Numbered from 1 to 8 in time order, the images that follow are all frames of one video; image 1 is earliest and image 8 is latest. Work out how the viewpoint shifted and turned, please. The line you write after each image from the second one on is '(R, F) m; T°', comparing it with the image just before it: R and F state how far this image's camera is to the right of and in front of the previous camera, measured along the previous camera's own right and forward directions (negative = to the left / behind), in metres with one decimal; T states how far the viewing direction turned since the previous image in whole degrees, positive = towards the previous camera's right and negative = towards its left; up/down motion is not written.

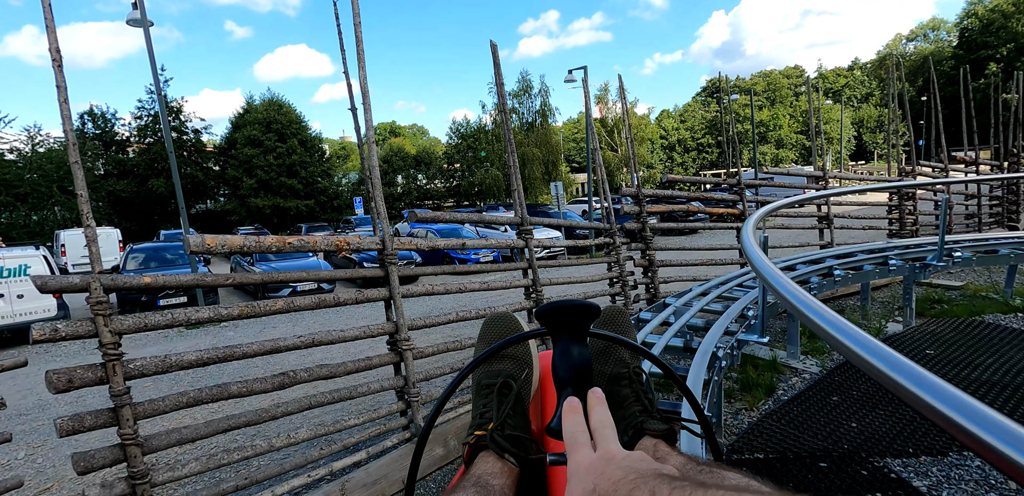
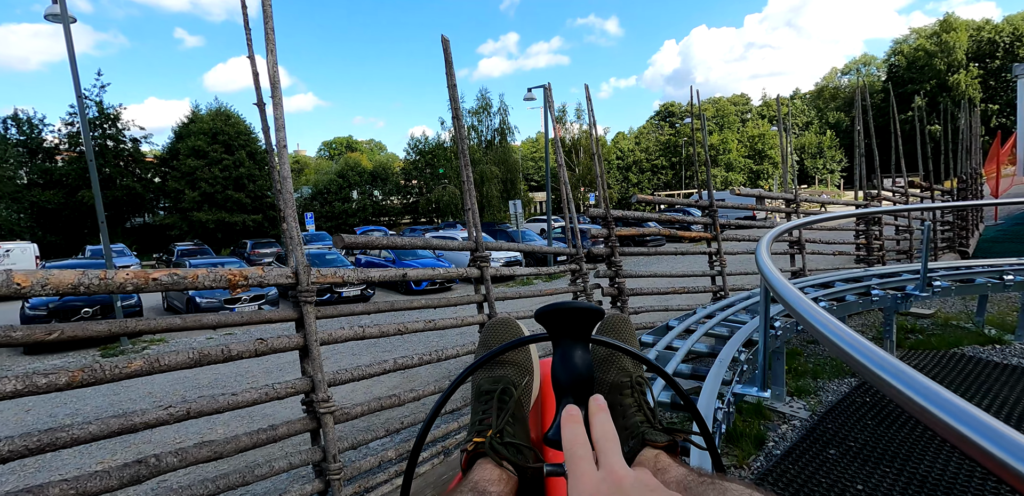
(0.0, +0.4) m; +4°
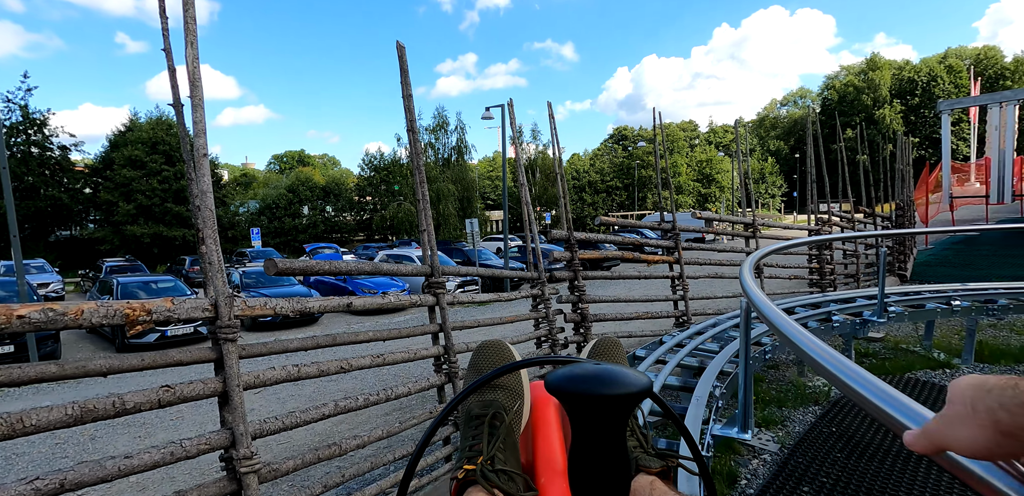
(0.0, +0.2) m; +5°
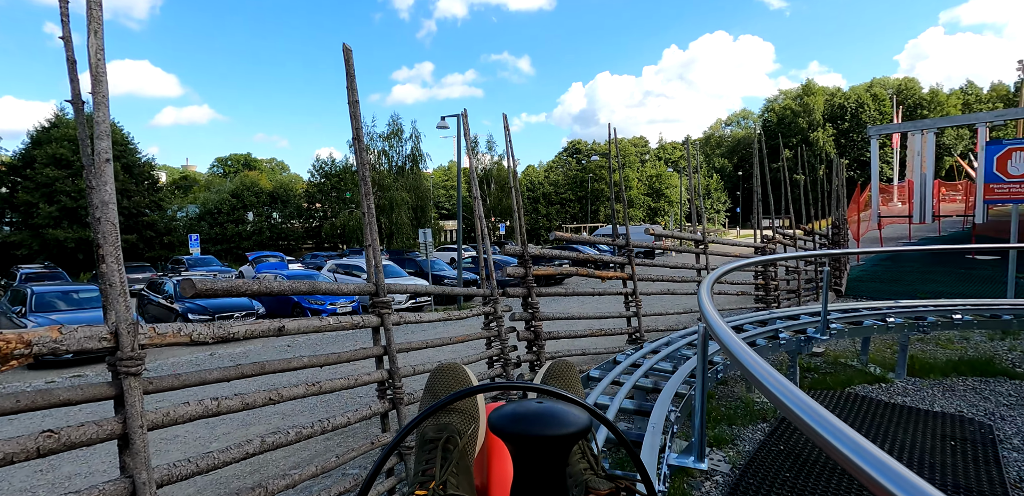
(0.0, +0.1) m; +5°
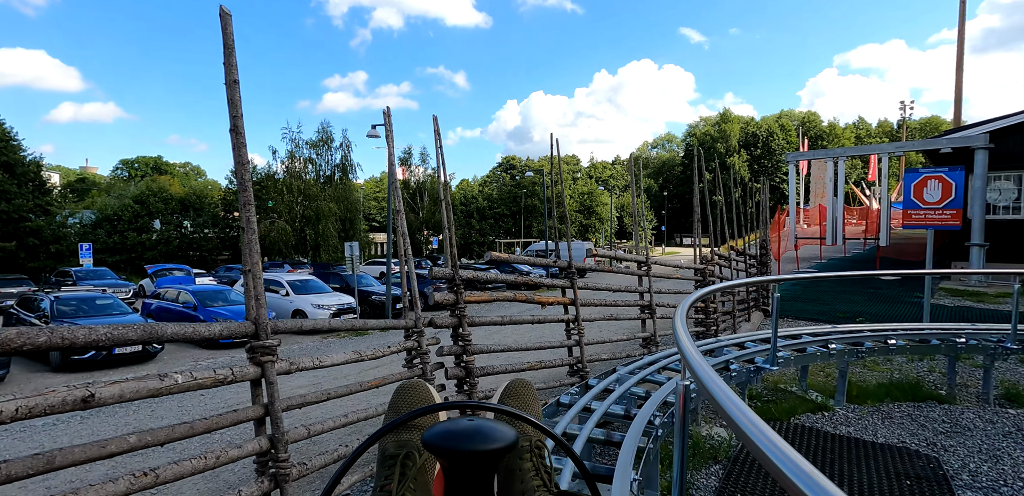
(0.0, +0.4) m; +7°
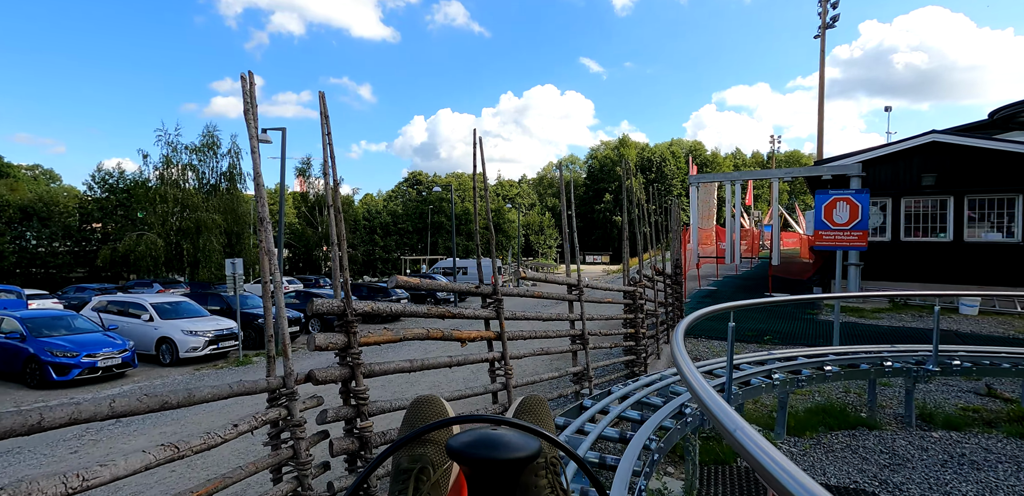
(0.0, +0.7) m; +10°
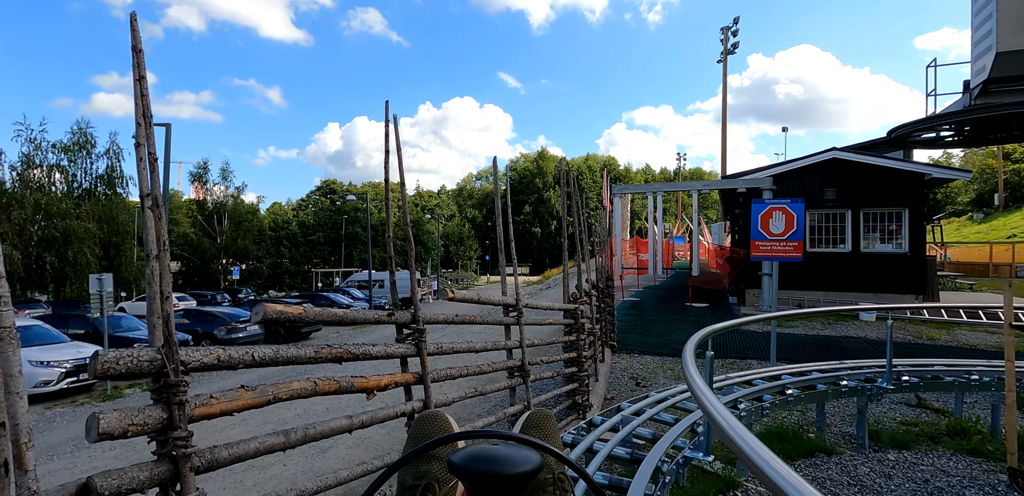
(0.0, +0.8) m; +9°
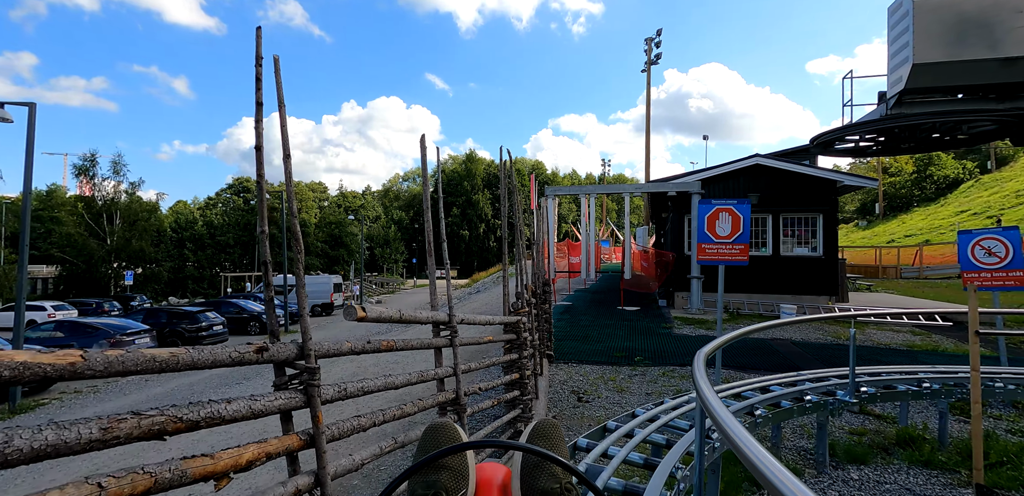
(0.0, +0.7) m; +8°
